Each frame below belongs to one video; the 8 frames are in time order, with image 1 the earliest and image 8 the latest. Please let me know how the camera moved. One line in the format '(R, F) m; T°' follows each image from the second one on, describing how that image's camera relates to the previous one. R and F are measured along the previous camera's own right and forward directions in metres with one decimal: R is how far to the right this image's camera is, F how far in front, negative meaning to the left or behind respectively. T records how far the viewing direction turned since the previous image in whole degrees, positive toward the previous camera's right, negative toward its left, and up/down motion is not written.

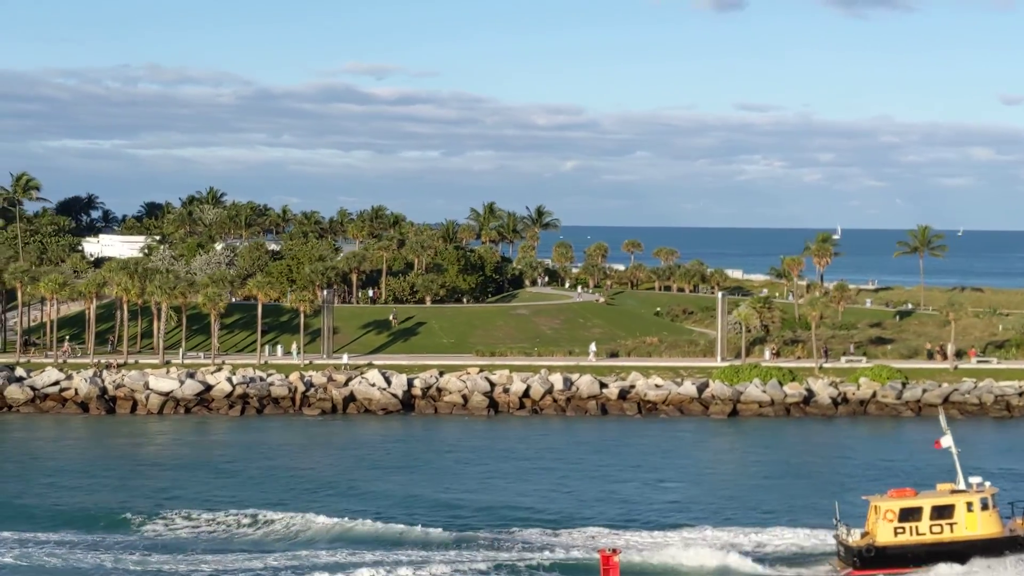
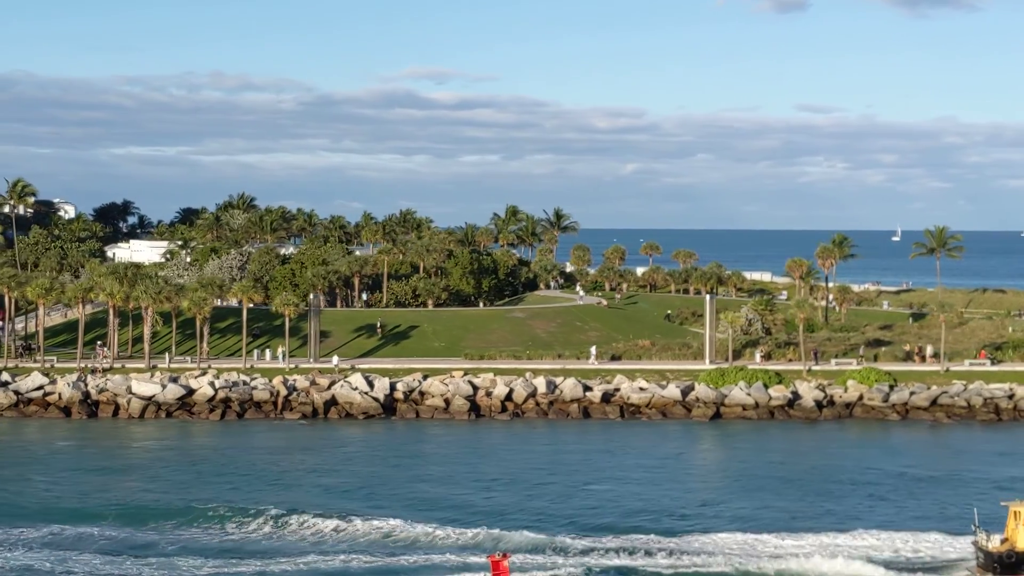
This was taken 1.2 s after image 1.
(+2.6, +0.2) m; -2°
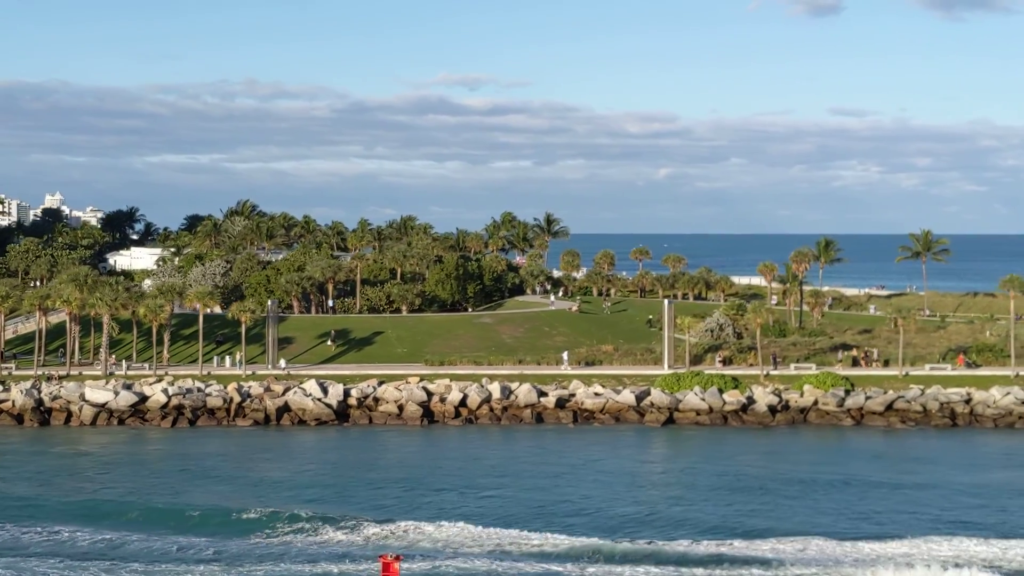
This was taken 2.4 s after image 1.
(+2.6, +0.1) m; -1°
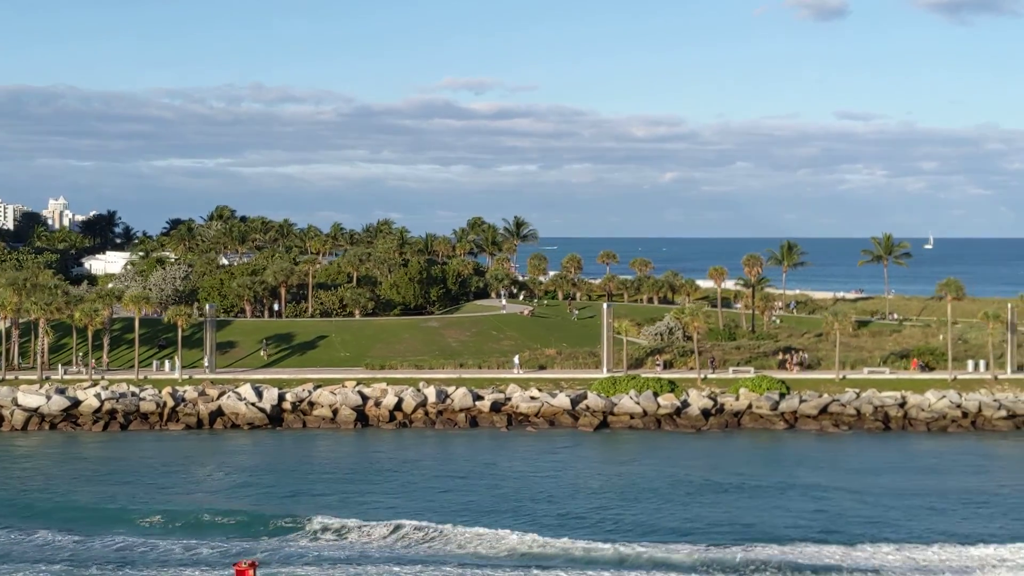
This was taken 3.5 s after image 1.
(+2.4, +0.1) m; 0°
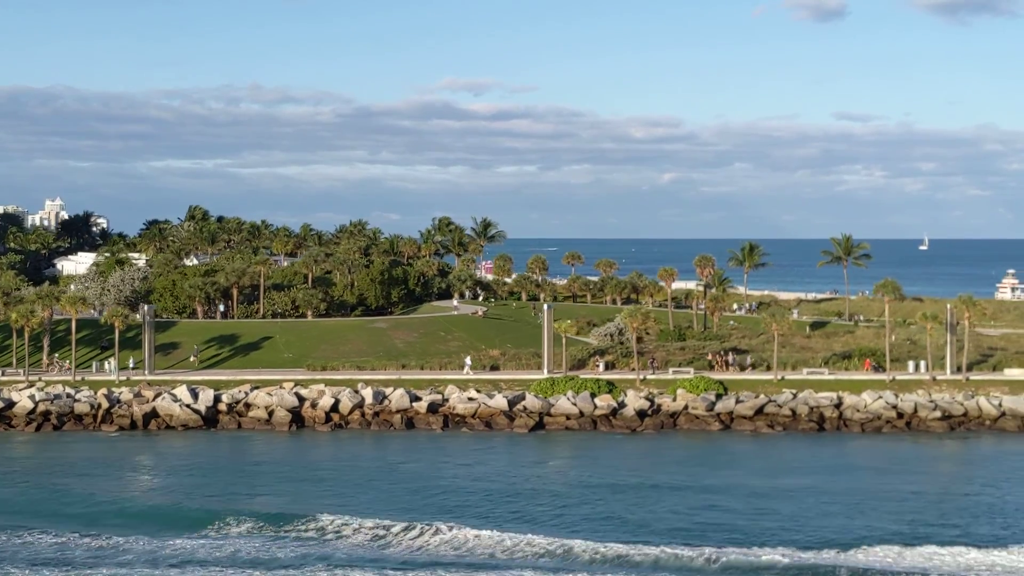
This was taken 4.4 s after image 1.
(+2.1, +0.1) m; 0°
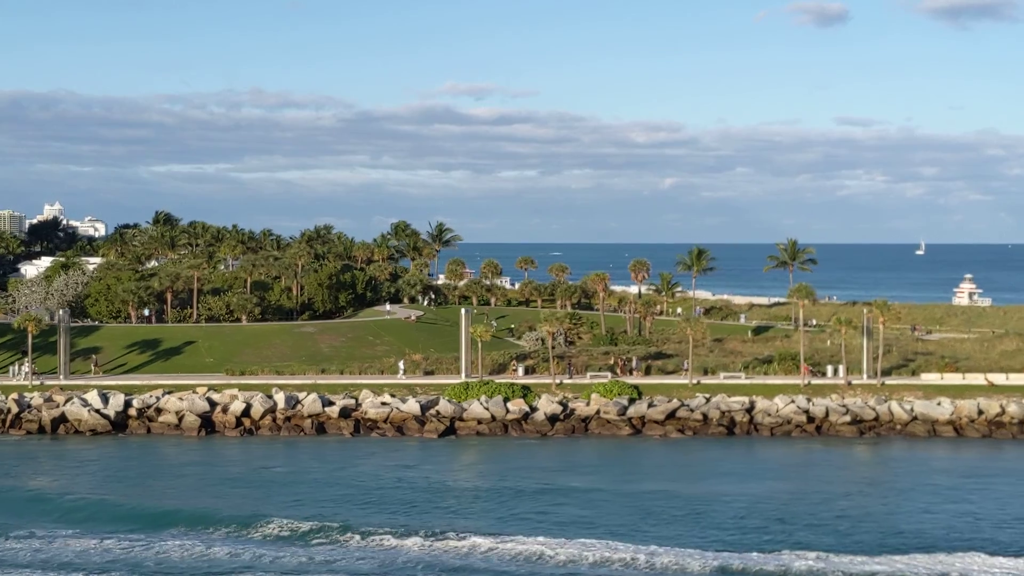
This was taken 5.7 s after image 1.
(+3.0, +0.1) m; +1°
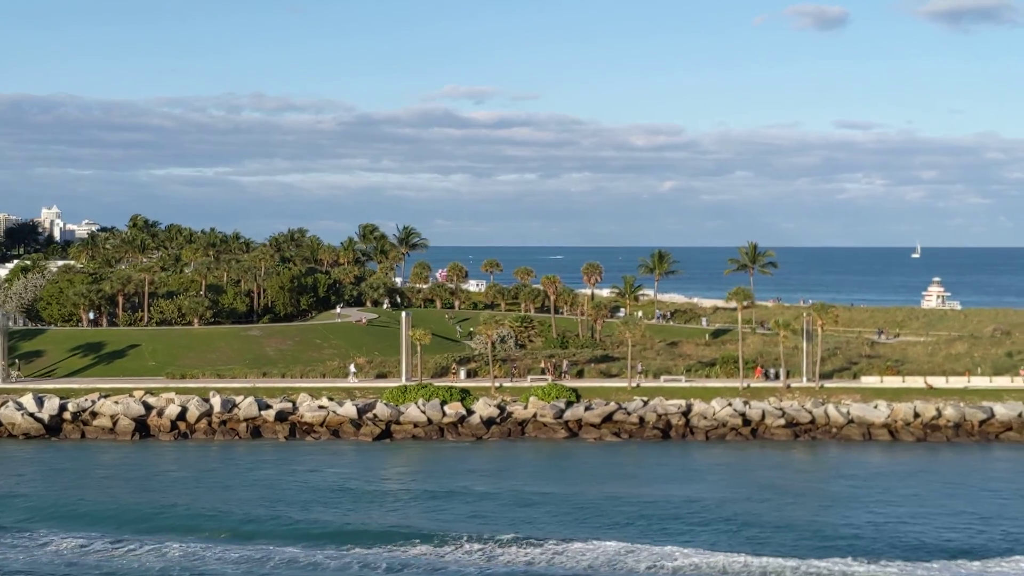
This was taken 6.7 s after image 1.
(+2.1, +0.1) m; 0°
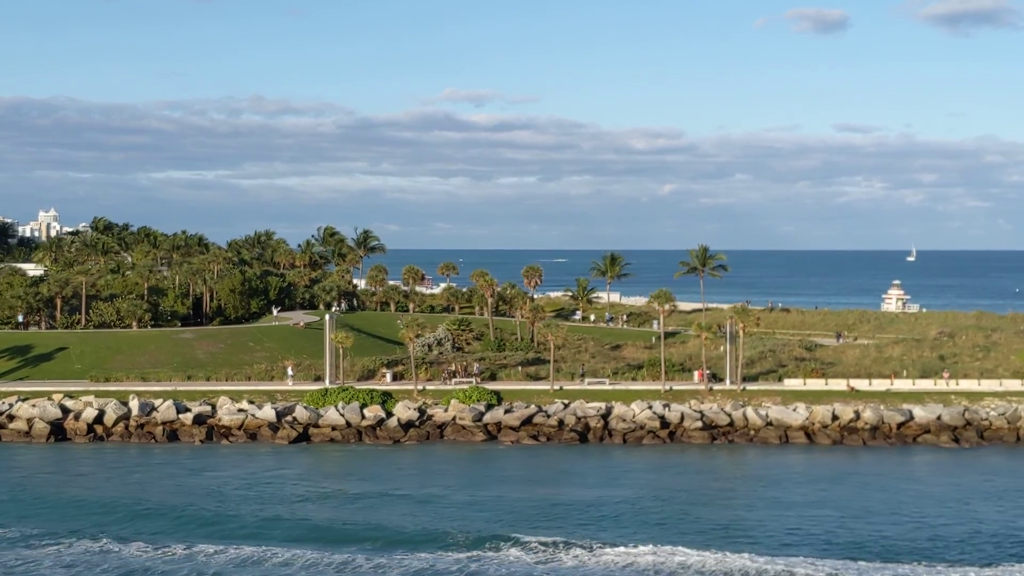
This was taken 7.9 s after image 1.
(+2.7, +0.1) m; +1°
